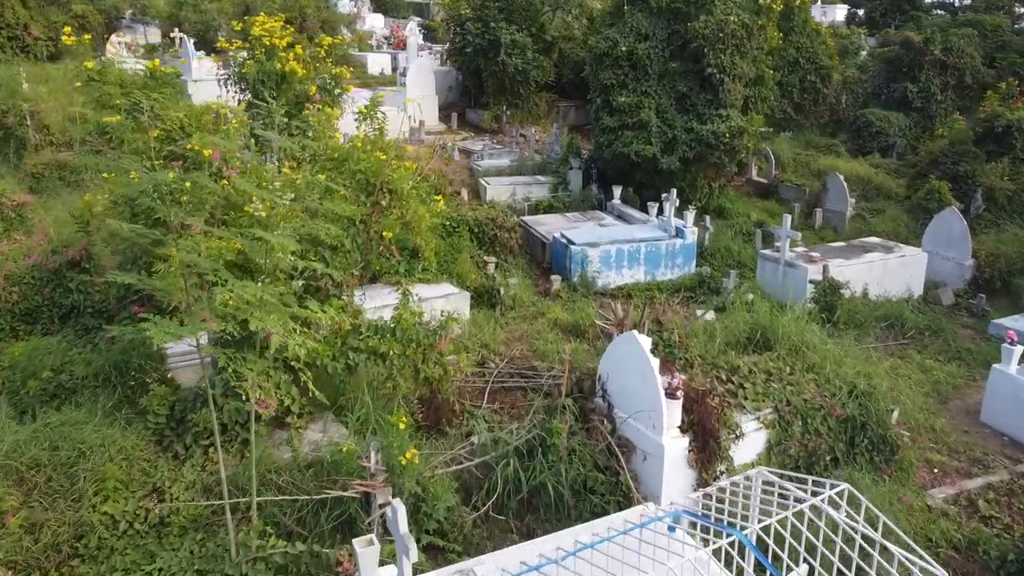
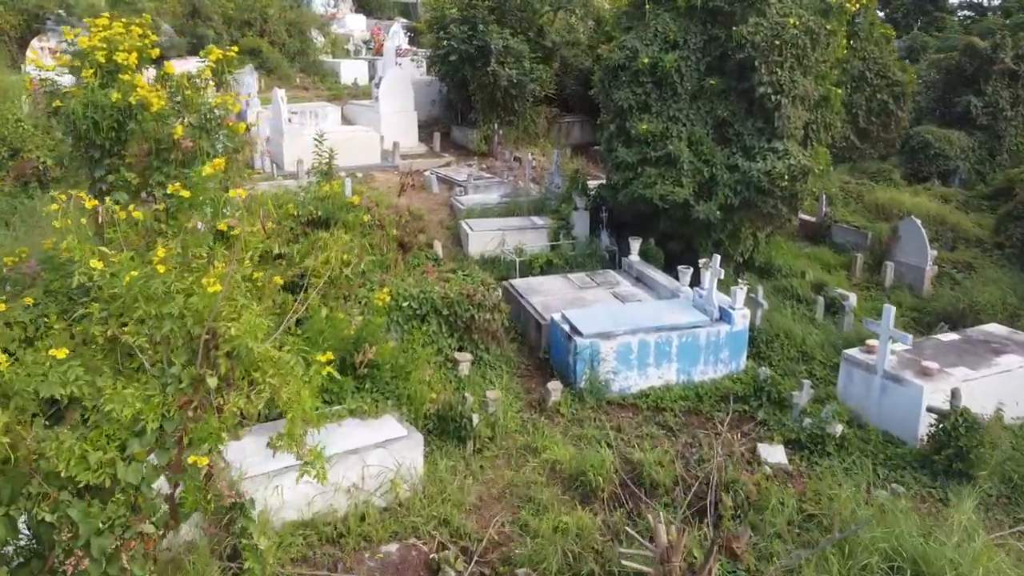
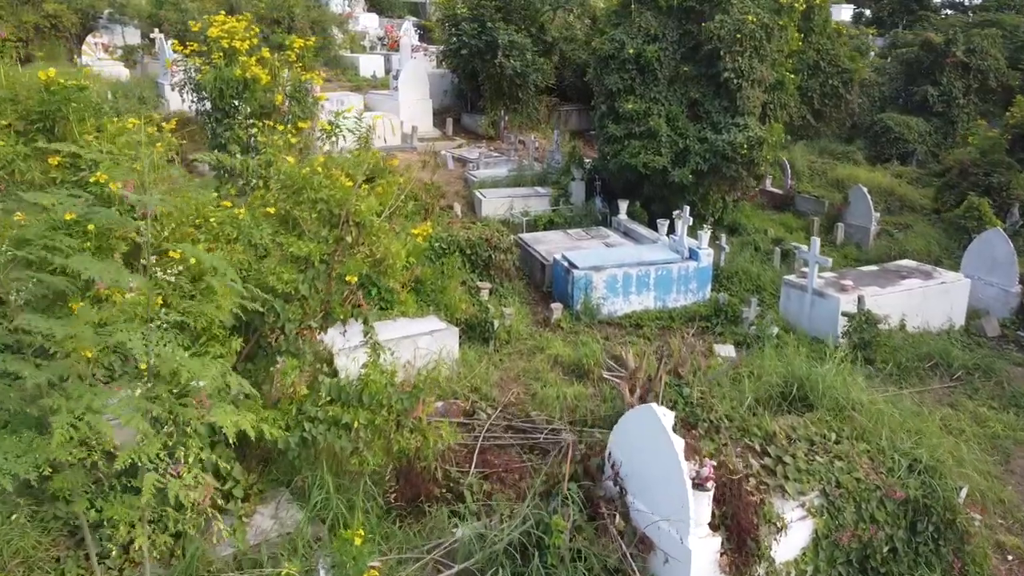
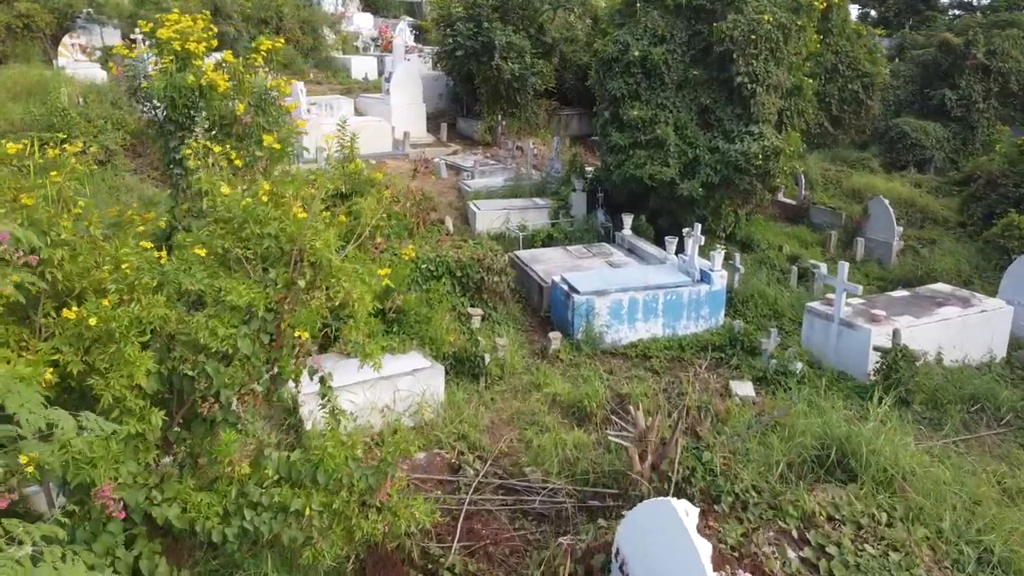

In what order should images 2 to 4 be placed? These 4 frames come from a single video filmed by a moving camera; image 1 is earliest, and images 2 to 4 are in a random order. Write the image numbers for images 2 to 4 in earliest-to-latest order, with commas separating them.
3, 4, 2
